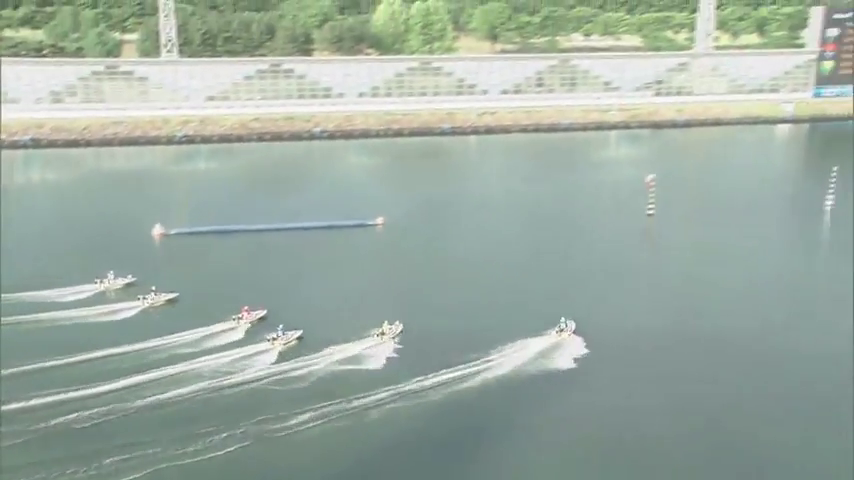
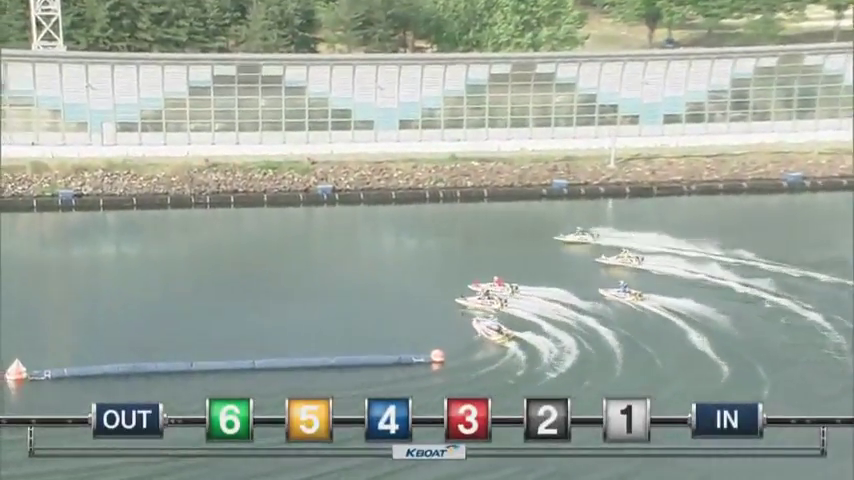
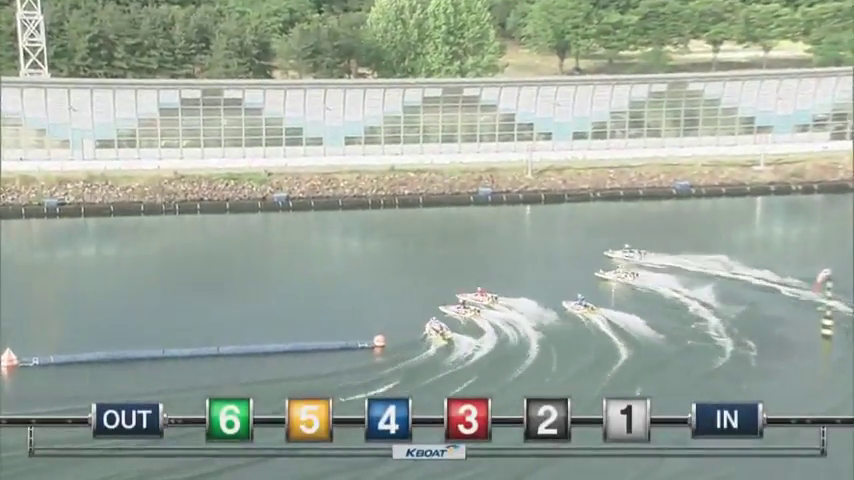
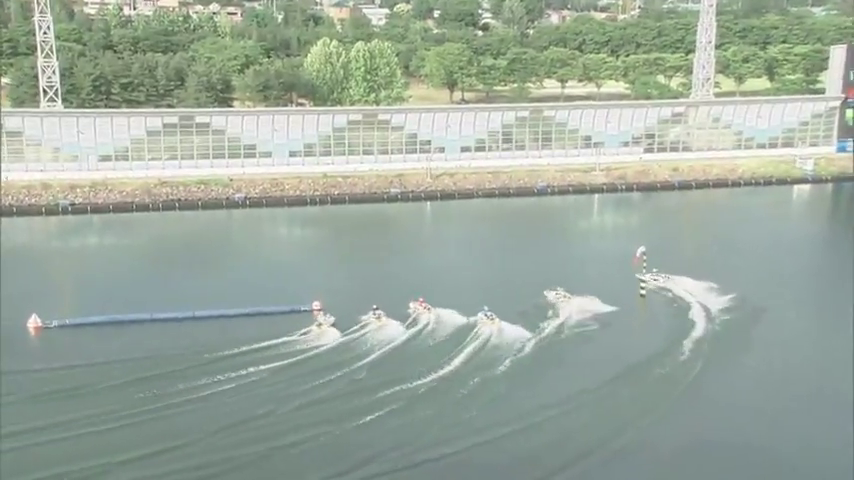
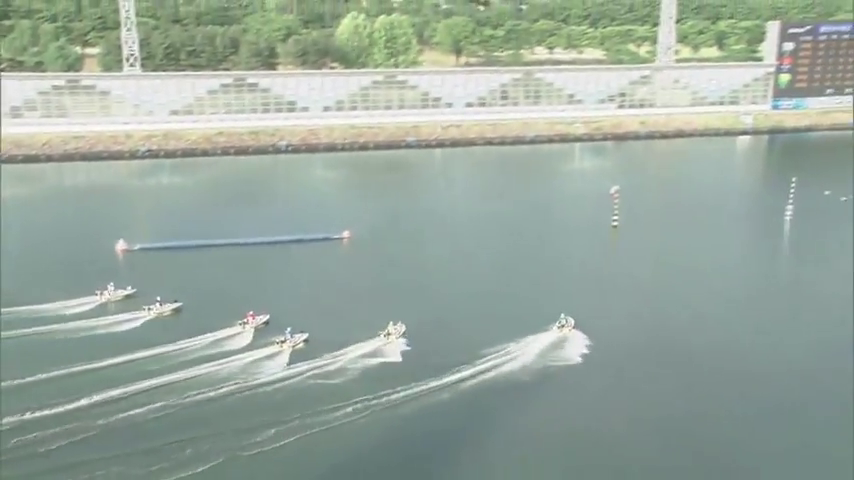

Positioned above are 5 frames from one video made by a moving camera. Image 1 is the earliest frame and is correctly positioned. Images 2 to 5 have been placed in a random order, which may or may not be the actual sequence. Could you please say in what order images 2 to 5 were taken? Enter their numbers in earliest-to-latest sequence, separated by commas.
5, 4, 3, 2
